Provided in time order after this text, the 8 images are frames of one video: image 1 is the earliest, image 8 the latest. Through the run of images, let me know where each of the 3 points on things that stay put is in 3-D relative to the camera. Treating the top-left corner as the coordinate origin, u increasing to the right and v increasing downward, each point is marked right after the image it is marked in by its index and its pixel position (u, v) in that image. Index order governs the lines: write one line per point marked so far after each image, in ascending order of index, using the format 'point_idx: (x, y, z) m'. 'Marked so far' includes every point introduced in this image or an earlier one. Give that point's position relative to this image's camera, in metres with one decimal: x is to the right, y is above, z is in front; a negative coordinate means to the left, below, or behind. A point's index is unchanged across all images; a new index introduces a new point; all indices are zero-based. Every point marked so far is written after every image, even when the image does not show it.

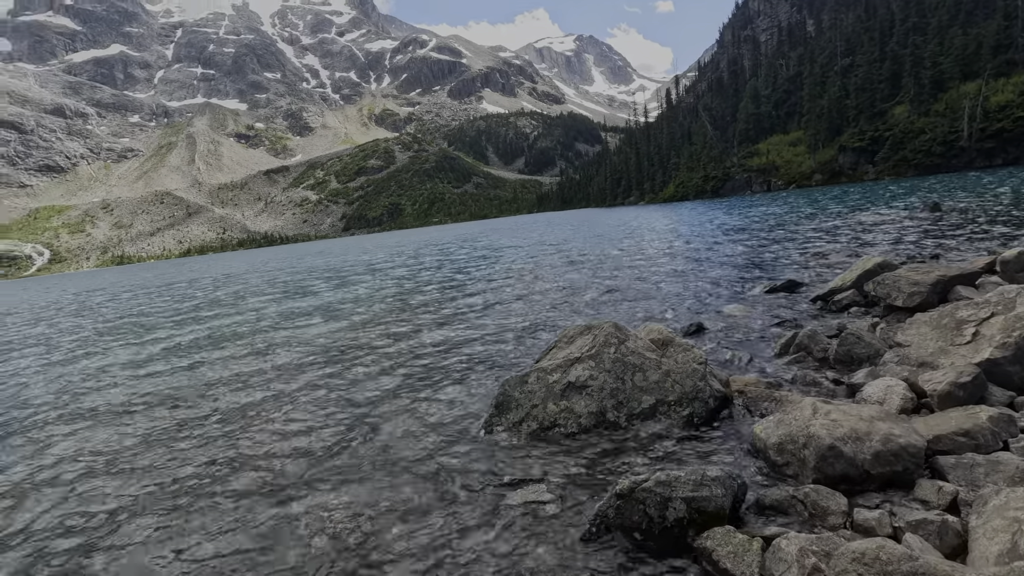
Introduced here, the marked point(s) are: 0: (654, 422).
0: (+3.0, -2.7, +10.5) m
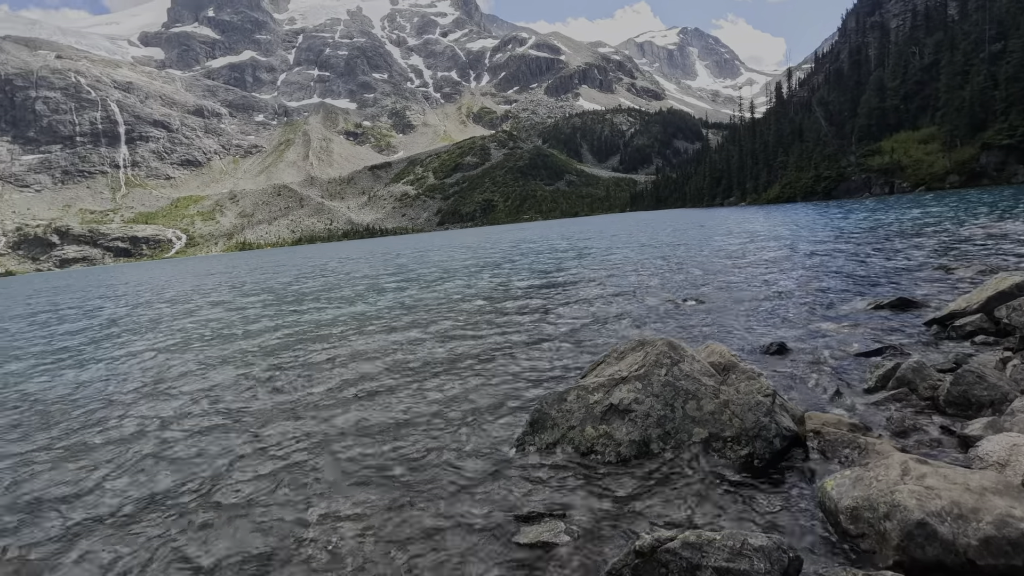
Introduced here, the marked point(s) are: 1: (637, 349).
0: (+3.6, -3.1, +9.2) m
1: (+2.9, -1.4, +11.7) m
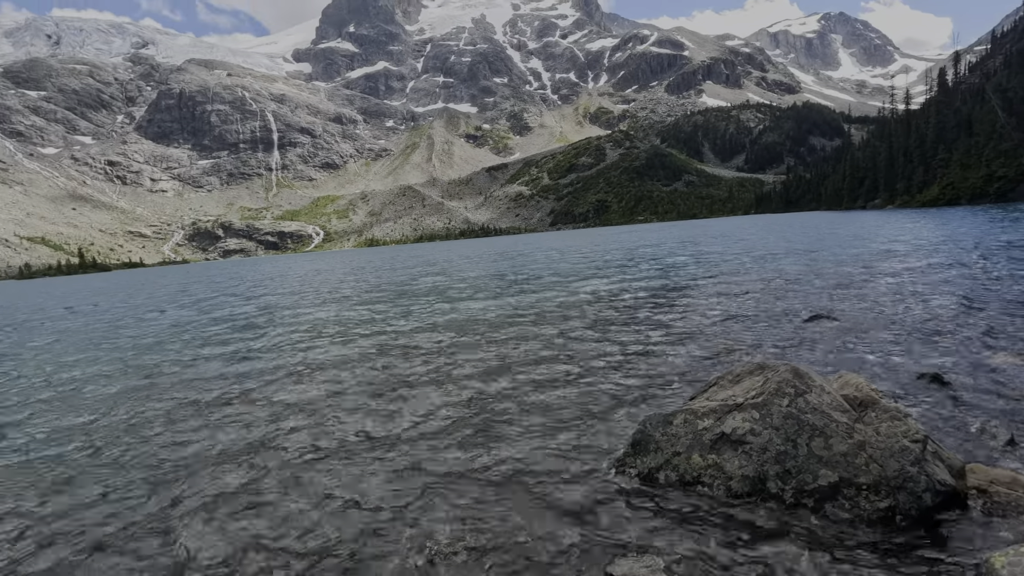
0: (+5.2, -3.5, +8.1) m
1: (+5.2, -1.8, +10.7) m
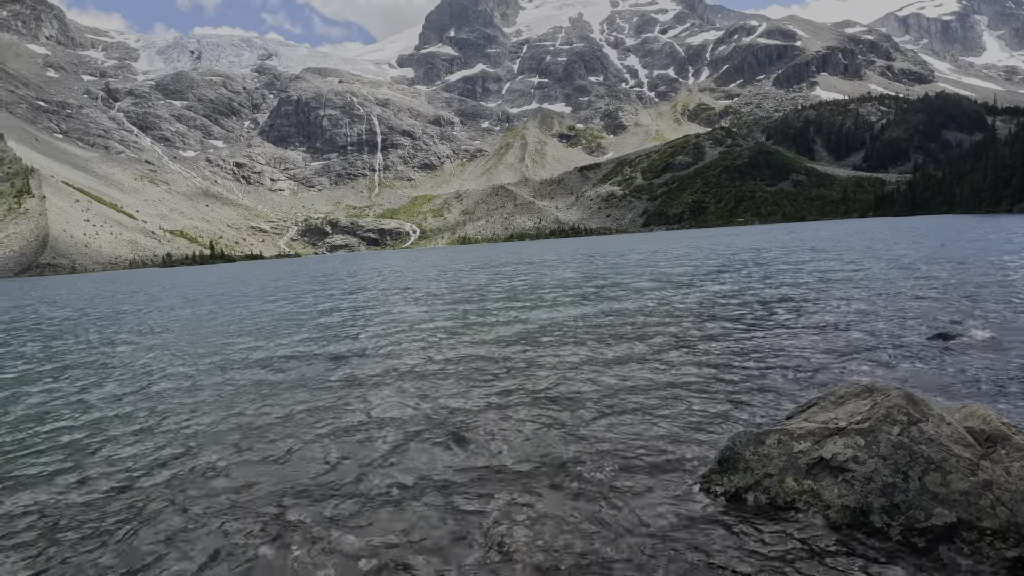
0: (+6.5, -3.8, +7.4) m
1: (+6.9, -2.1, +9.9) m
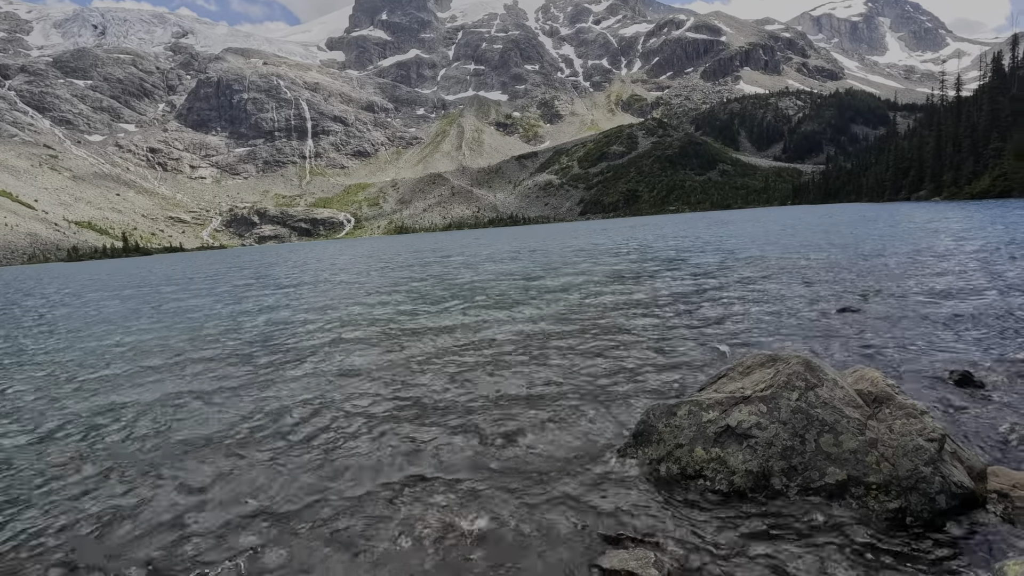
0: (+5.1, -3.3, +7.8) m
1: (+5.2, -1.6, +10.3) m
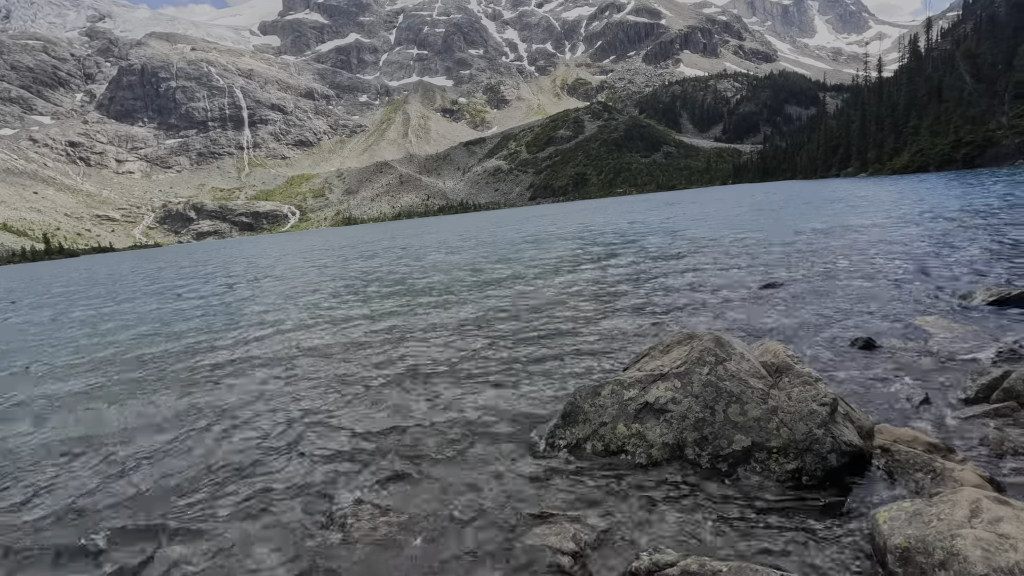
0: (+3.9, -3.0, +8.3) m
1: (+3.7, -1.2, +10.9) m
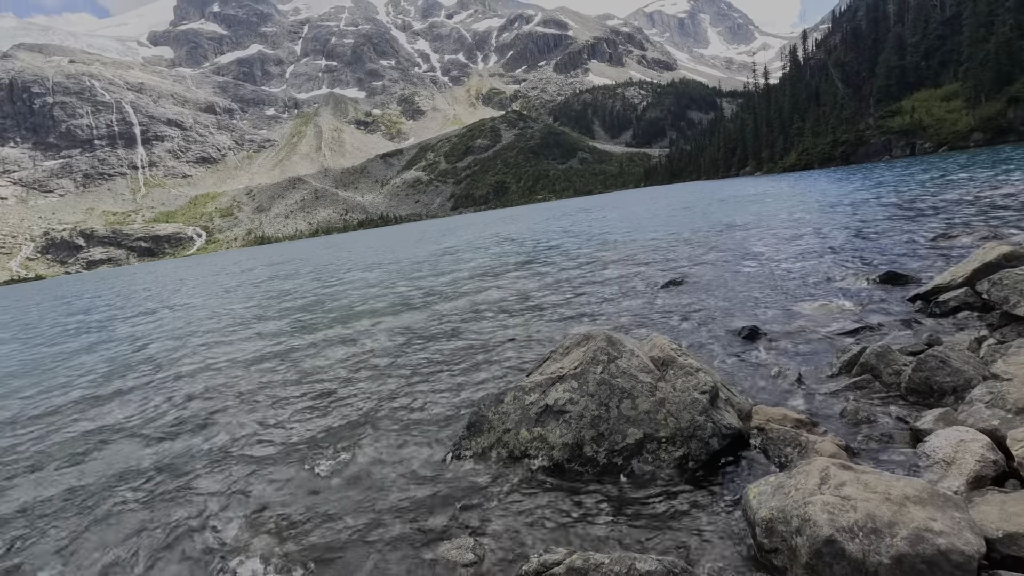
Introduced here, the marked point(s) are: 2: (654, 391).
0: (+2.2, -3.0, +8.7) m
1: (+1.6, -1.2, +11.2) m
2: (+2.7, -1.9, +9.5) m
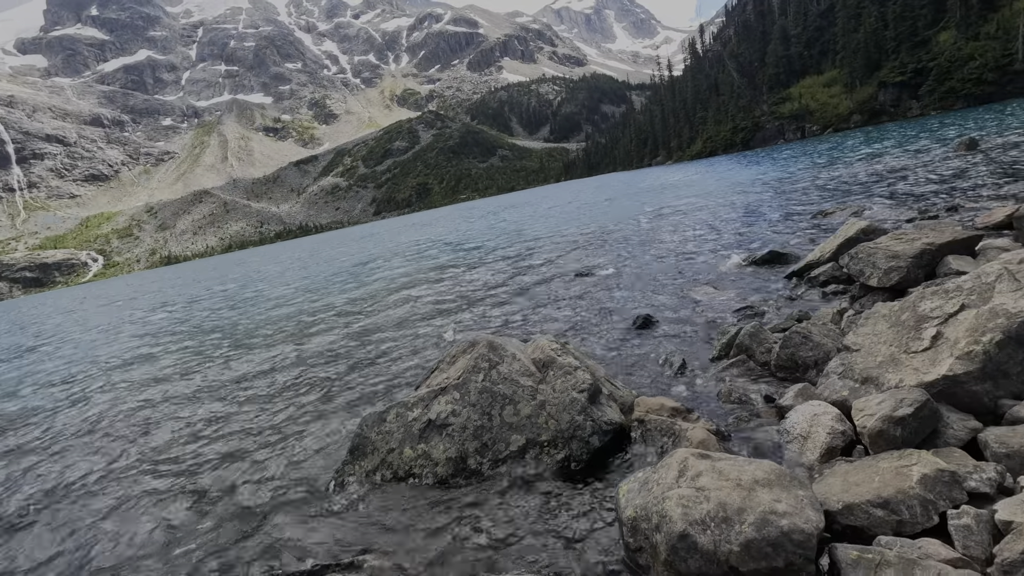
0: (+0.2, -3.0, +8.4) m
1: (-0.9, -1.4, +10.8) m
2: (+0.5, -1.9, +9.3) m
